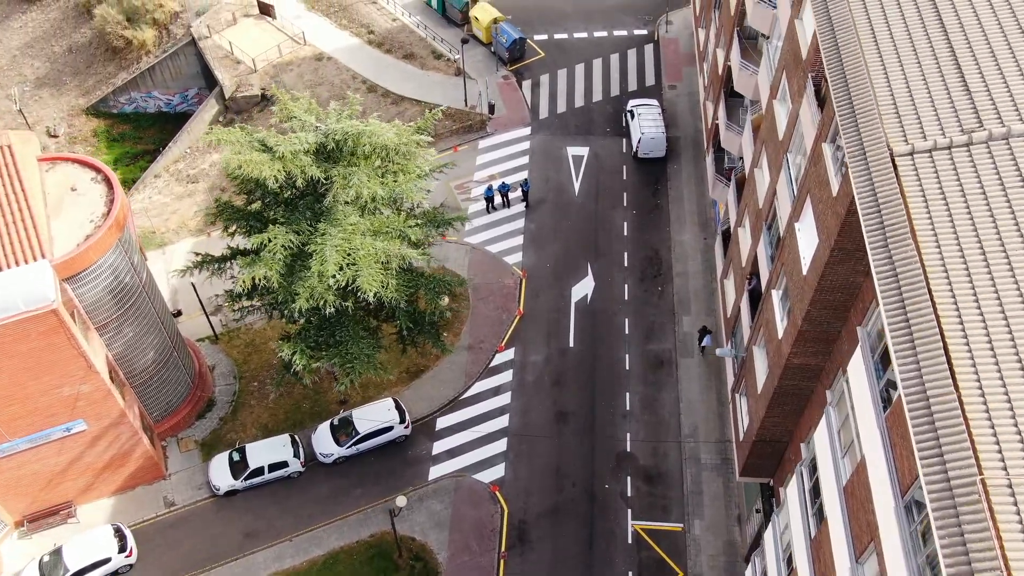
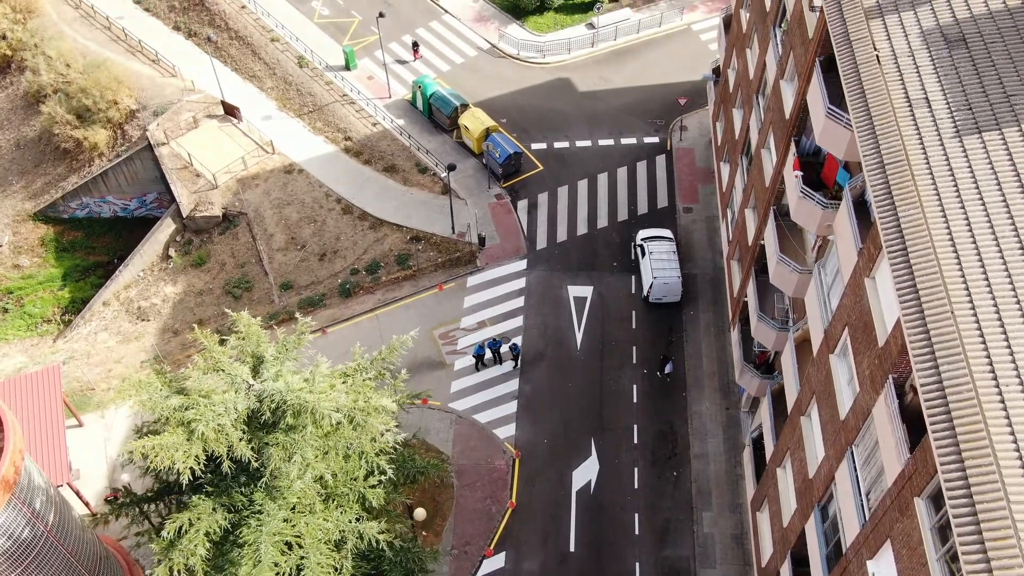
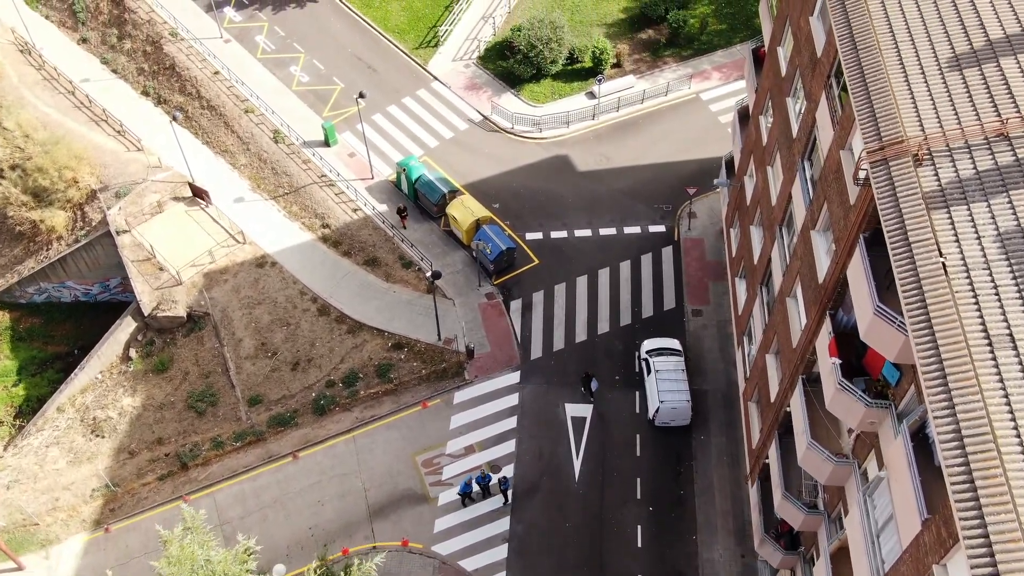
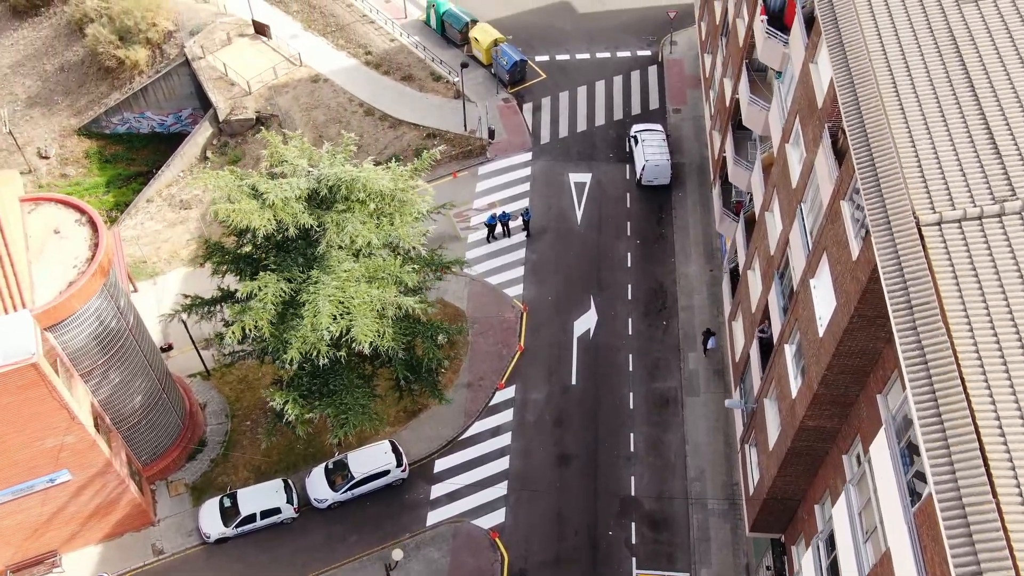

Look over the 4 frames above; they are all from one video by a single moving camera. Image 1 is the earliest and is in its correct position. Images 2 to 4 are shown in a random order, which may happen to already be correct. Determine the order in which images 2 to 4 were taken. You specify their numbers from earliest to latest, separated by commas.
4, 2, 3
